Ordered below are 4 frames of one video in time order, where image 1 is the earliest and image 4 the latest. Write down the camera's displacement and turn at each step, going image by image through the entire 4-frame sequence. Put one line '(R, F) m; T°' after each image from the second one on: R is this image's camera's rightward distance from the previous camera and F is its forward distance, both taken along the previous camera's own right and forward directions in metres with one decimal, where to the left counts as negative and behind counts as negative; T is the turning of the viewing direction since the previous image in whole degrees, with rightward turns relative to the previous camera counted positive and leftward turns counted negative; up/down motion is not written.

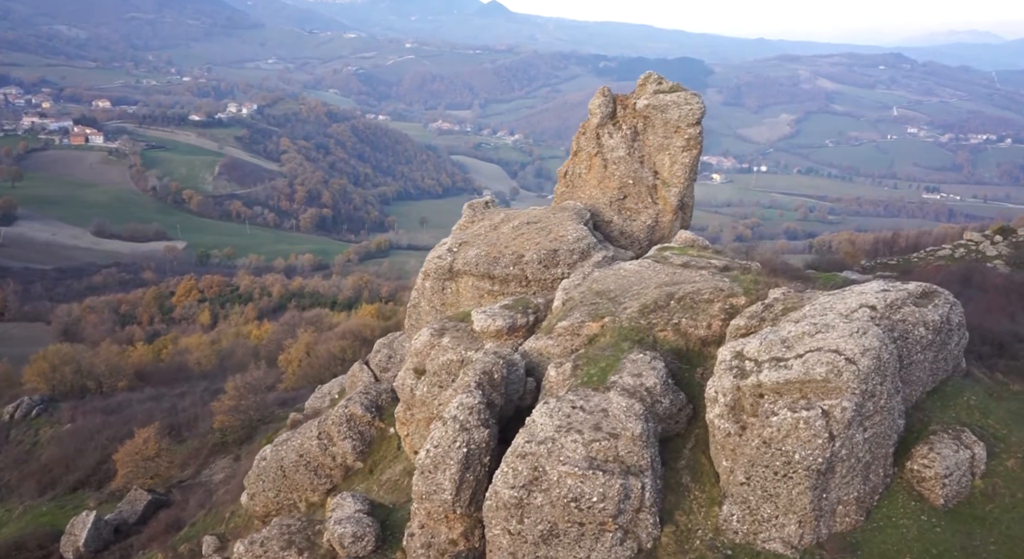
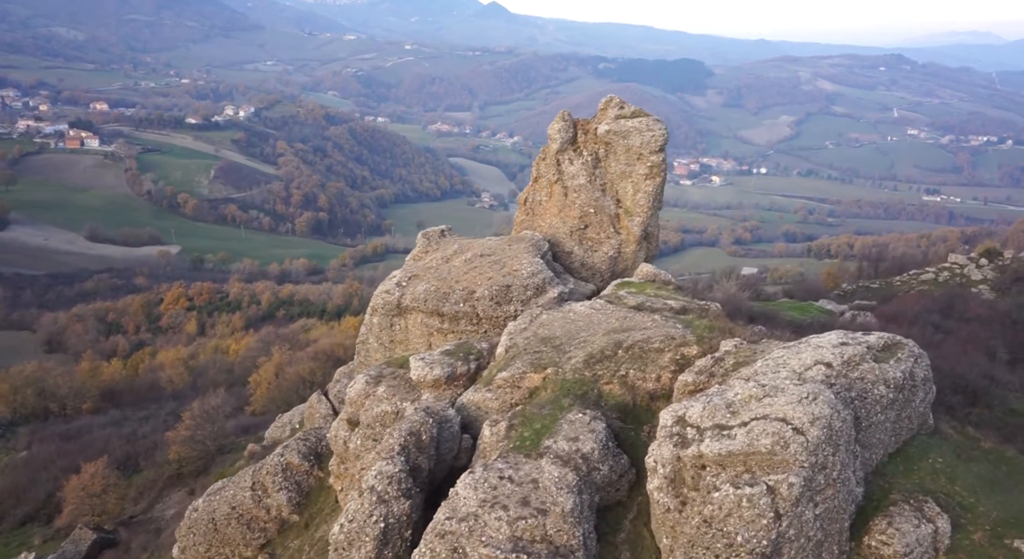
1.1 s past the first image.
(+1.2, +1.2) m; 0°
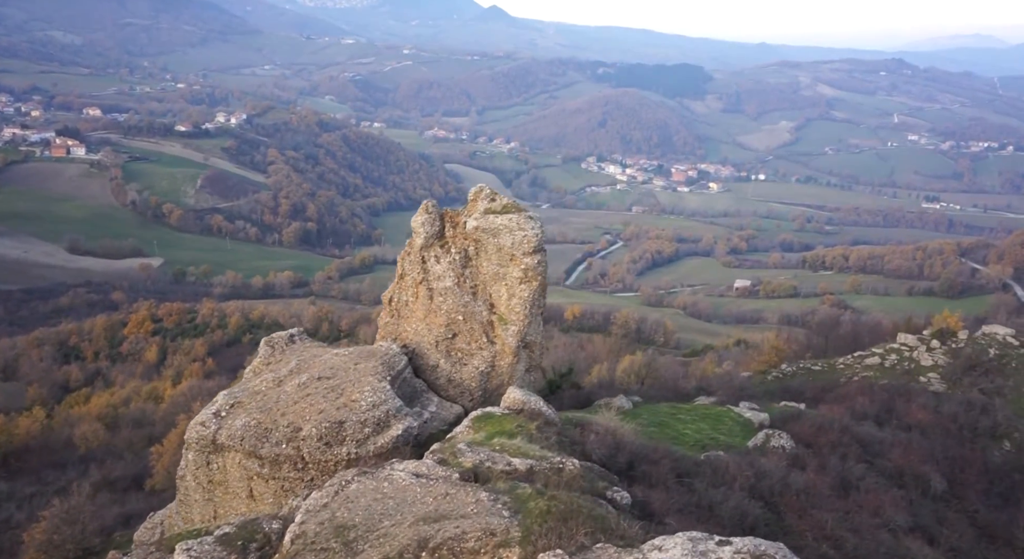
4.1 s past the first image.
(+3.3, +3.5) m; 0°
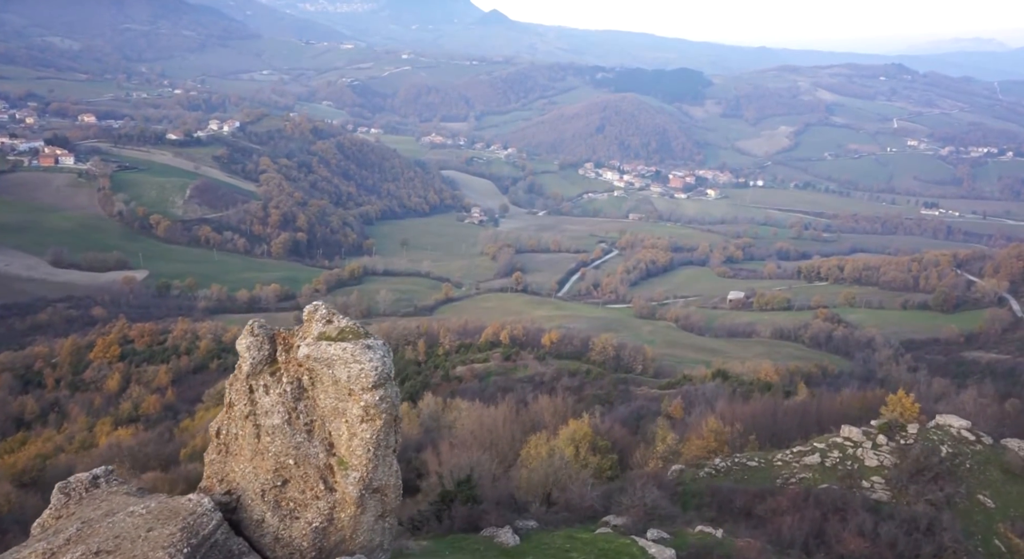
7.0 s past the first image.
(+3.0, +3.3) m; 0°
